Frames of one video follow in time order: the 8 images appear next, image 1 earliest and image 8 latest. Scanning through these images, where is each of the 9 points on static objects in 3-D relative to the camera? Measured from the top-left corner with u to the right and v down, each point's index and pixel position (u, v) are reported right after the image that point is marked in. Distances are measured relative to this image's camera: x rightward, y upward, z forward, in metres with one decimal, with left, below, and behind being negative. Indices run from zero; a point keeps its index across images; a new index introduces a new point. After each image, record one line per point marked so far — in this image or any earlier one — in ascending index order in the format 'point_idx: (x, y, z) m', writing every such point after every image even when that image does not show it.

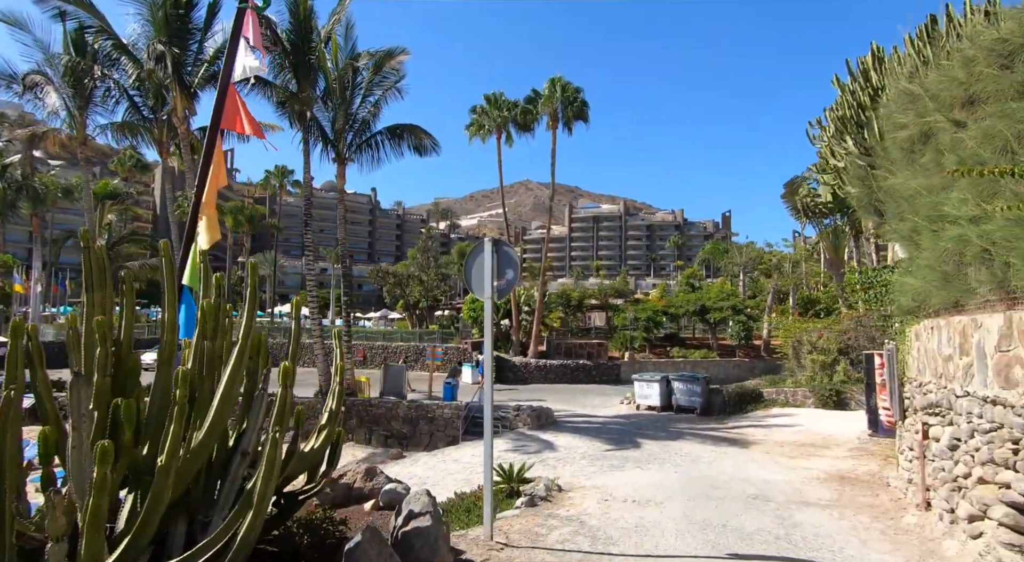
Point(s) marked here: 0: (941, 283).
0: (+4.1, 0.0, +5.8) m
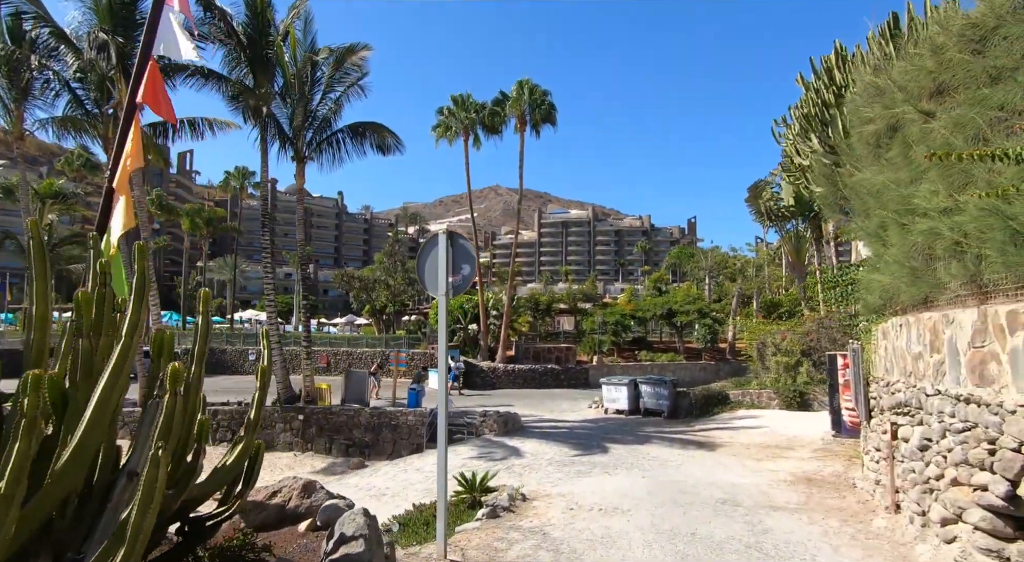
0: (+3.7, 0.0, +5.7) m
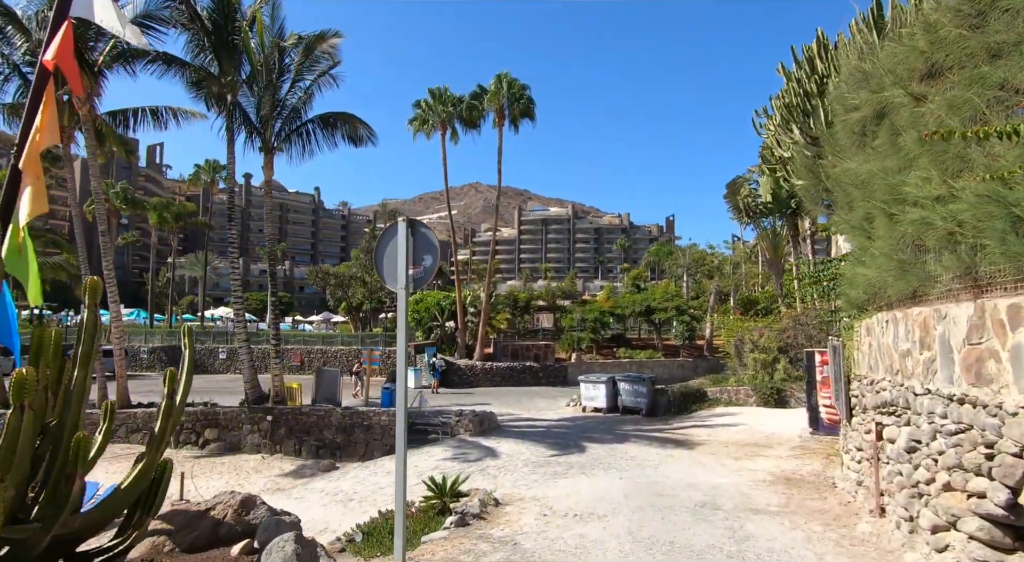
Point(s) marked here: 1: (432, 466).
0: (+3.4, +0.1, +5.4) m
1: (-1.7, -3.8, +12.8) m
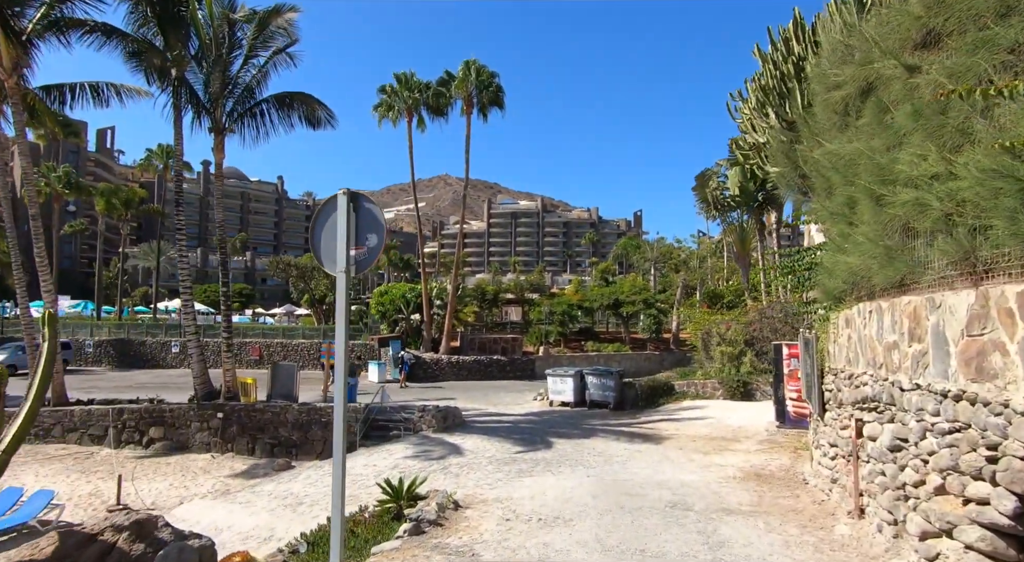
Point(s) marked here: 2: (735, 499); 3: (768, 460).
0: (+3.1, +0.2, +5.0) m
1: (-2.4, -3.6, +12.2) m
2: (+2.9, -2.8, +7.9) m
3: (+4.8, -3.4, +11.6) m
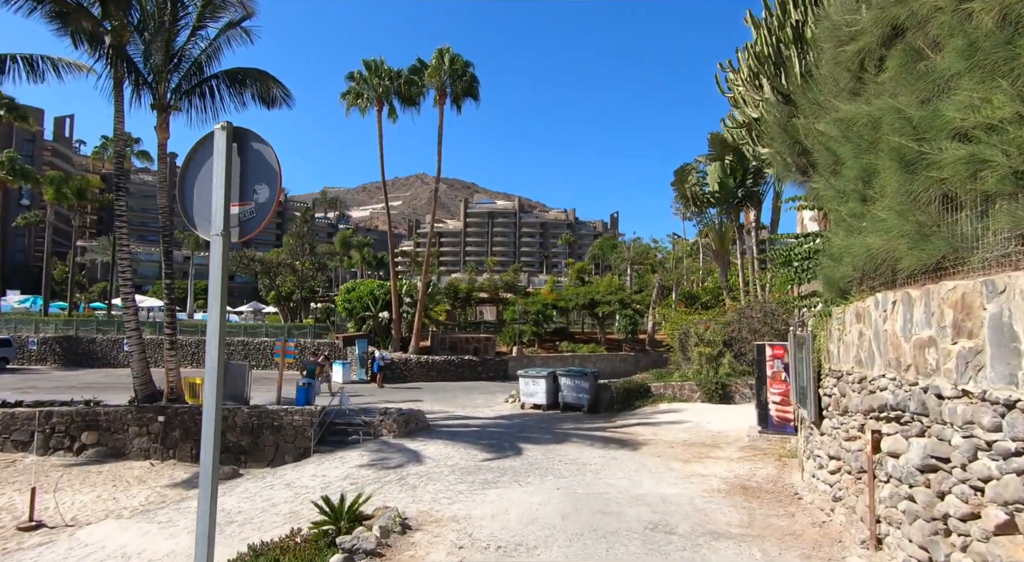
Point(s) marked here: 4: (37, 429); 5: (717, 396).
0: (+2.7, +0.3, +4.1) m
1: (-3.1, -3.5, +11.0) m
2: (+2.4, -2.7, +7.0) m
3: (+4.2, -3.3, +10.7) m
4: (-11.5, -3.6, +15.0) m
5: (+6.4, -3.6, +19.2) m
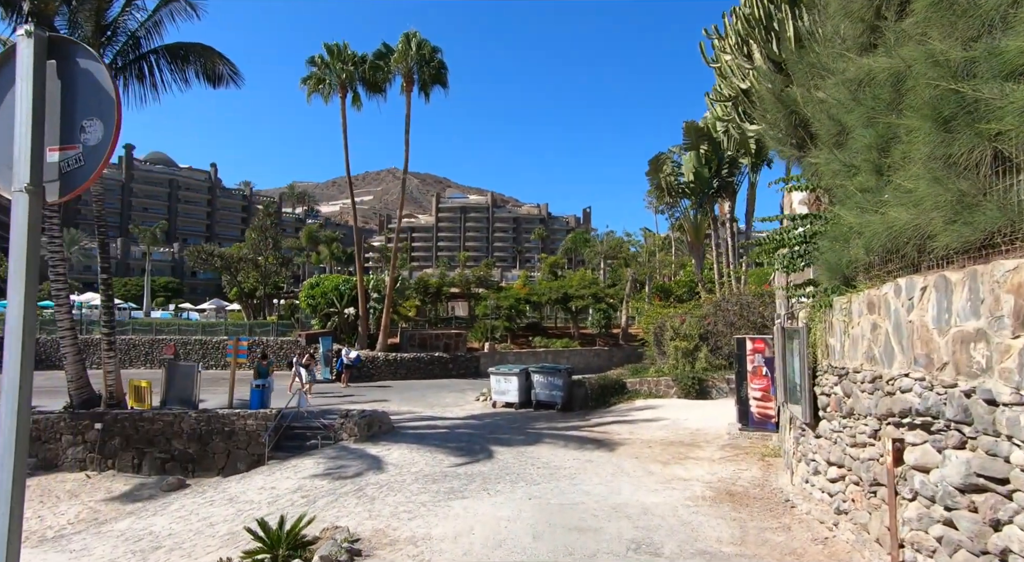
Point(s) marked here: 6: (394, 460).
0: (+2.5, +0.4, +3.4) m
1: (-3.6, -3.3, +10.1) m
2: (+2.0, -2.6, +6.2) m
3: (+3.7, -3.1, +10.1) m
4: (-12.2, -3.5, +13.6) m
5: (+5.5, -3.3, +18.6) m
6: (-2.3, -3.5, +12.3) m
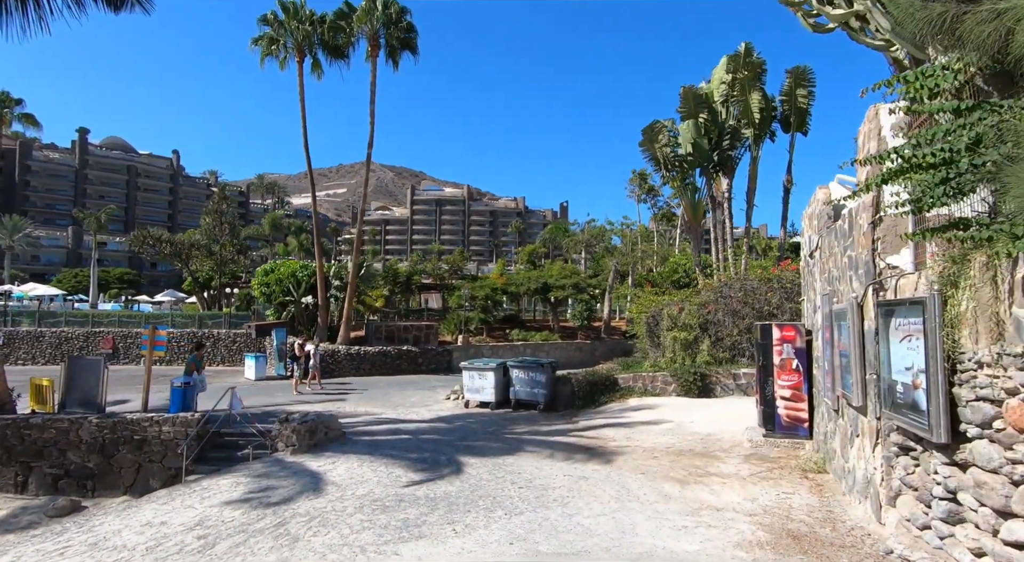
0: (+2.4, +0.8, +1.0) m
1: (-3.9, -2.9, +7.4) m
2: (+1.9, -2.1, +3.8) m
3: (+3.4, -2.7, +7.7) m
4: (-12.6, -3.0, +10.7) m
5: (+4.9, -2.9, +16.3) m
6: (-2.7, -3.1, +9.7) m
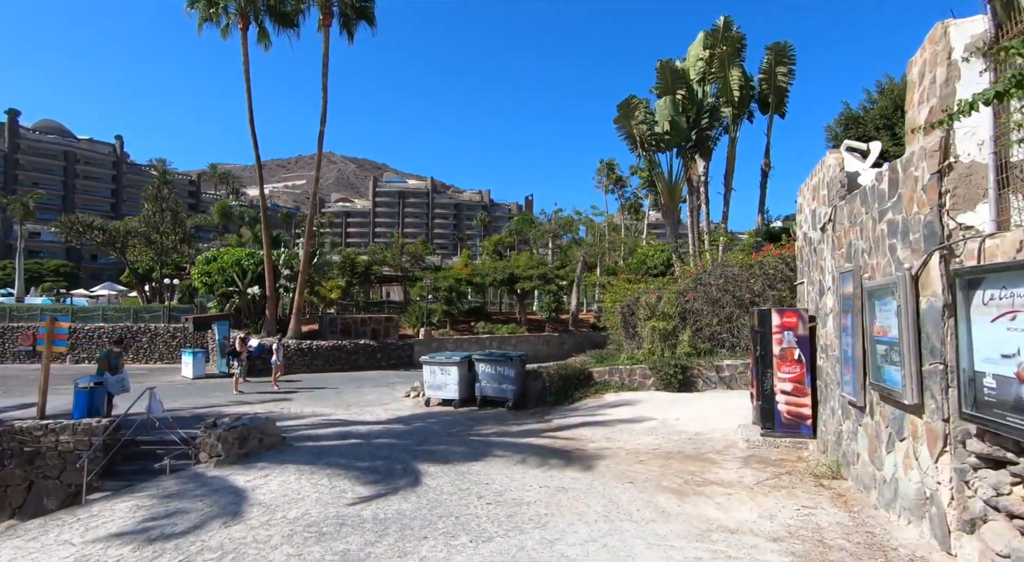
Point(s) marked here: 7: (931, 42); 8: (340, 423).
0: (+2.5, +1.0, -0.4) m
1: (-4.2, -2.6, +5.7) m
2: (+1.7, -1.9, +2.4) m
3: (+3.0, -2.4, +6.5) m
4: (-13.1, -2.7, +8.5) m
5: (+4.0, -2.5, +15.1) m
6: (-3.2, -2.8, +8.1) m
7: (+3.3, +1.6, +4.8) m
8: (-3.6, -3.0, +13.0) m
